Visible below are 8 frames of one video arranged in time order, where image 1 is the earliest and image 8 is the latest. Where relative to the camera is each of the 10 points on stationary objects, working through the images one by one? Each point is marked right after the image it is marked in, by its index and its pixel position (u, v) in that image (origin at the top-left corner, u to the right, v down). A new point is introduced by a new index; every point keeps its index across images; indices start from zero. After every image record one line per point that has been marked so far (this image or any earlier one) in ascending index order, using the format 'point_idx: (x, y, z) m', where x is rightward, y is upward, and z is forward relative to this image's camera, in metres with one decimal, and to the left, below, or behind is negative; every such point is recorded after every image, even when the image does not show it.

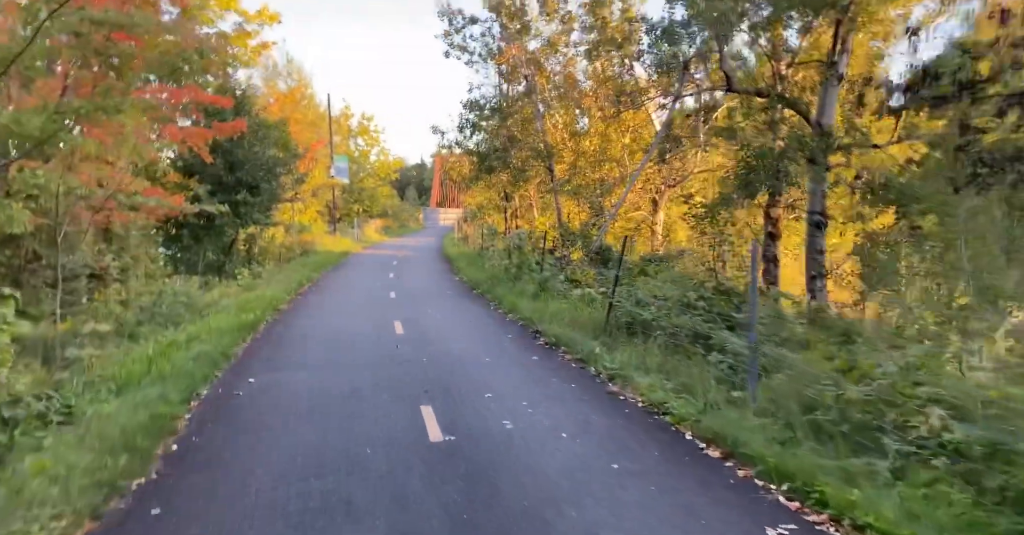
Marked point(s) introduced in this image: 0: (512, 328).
0: (0.0, -0.8, +7.4) m
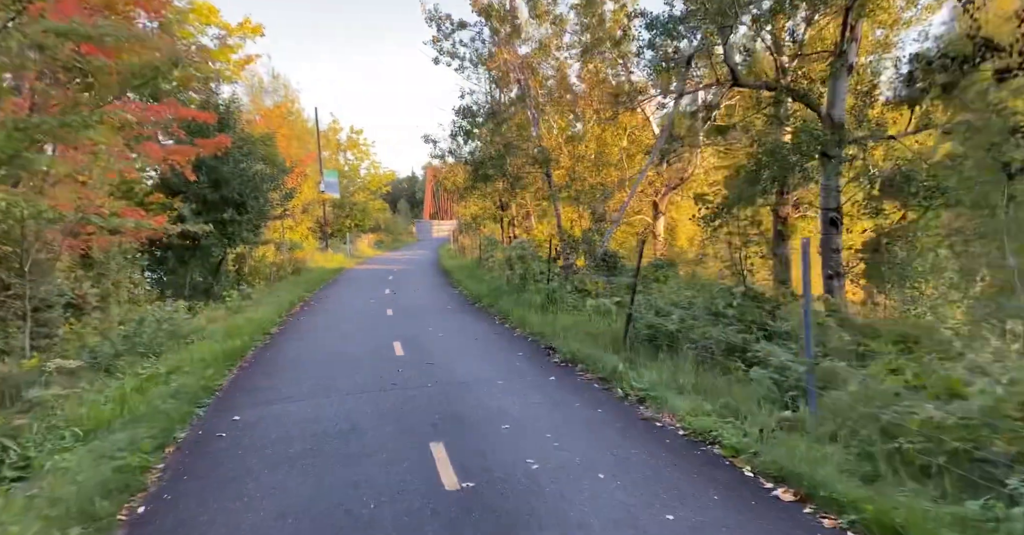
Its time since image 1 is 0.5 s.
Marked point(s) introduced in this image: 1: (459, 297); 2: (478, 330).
0: (+0.1, -1.0, +6.9) m
1: (-1.2, -0.6, +12.7) m
2: (-0.5, -0.9, +8.2) m
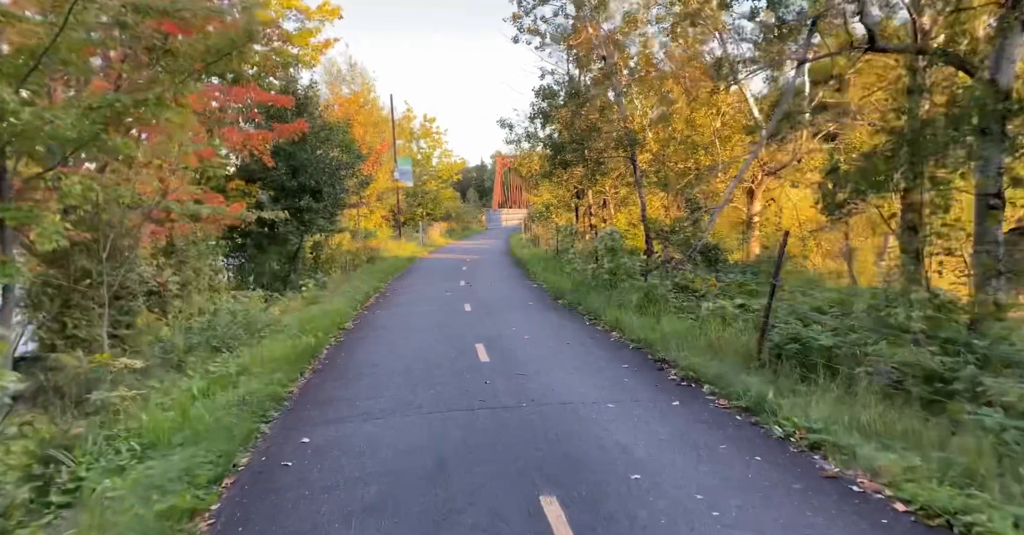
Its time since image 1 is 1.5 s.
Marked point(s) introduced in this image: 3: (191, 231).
0: (+1.2, -0.9, +5.9) m
1: (+0.5, -0.5, +11.8) m
2: (+0.7, -0.8, +7.3) m
3: (-6.4, +0.7, +11.4) m
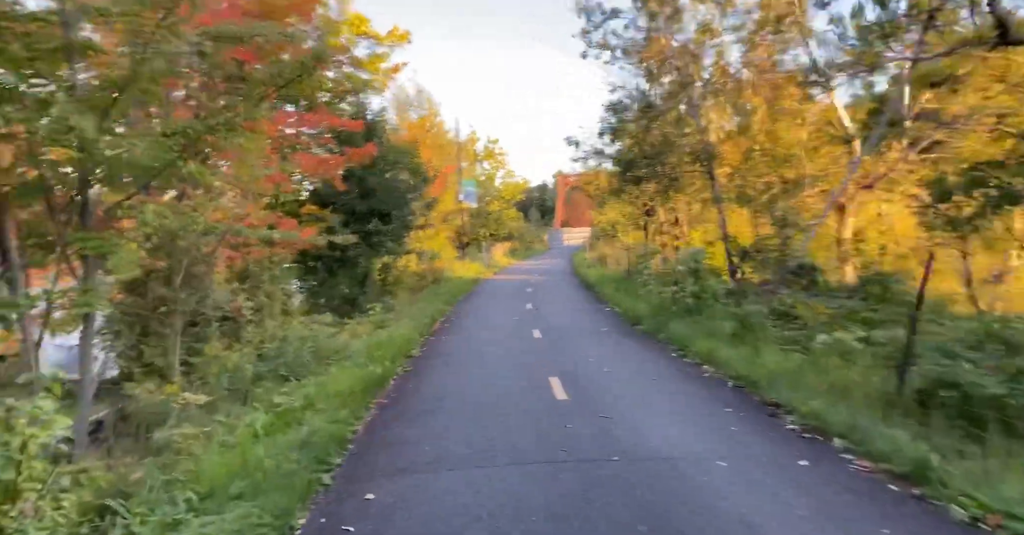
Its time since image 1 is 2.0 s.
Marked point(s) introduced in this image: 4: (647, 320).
0: (+1.9, -1.2, +5.2) m
1: (+1.9, -0.9, +11.1) m
2: (+1.6, -1.1, +6.6) m
3: (-5.0, +0.2, +11.6) m
4: (+2.3, -0.9, +9.6) m
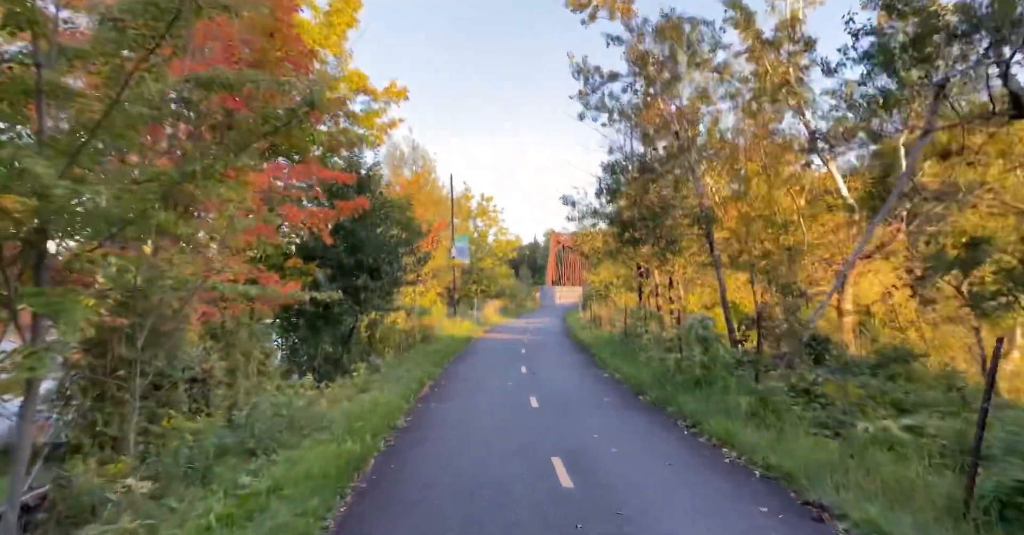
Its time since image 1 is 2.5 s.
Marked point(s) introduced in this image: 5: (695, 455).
0: (+1.9, -1.7, +4.5) m
1: (+1.8, -2.1, +10.5) m
2: (+1.6, -1.9, +5.9) m
3: (-5.1, -0.8, +10.9) m
4: (+2.2, -1.9, +9.0) m
5: (+1.8, -1.8, +5.6) m
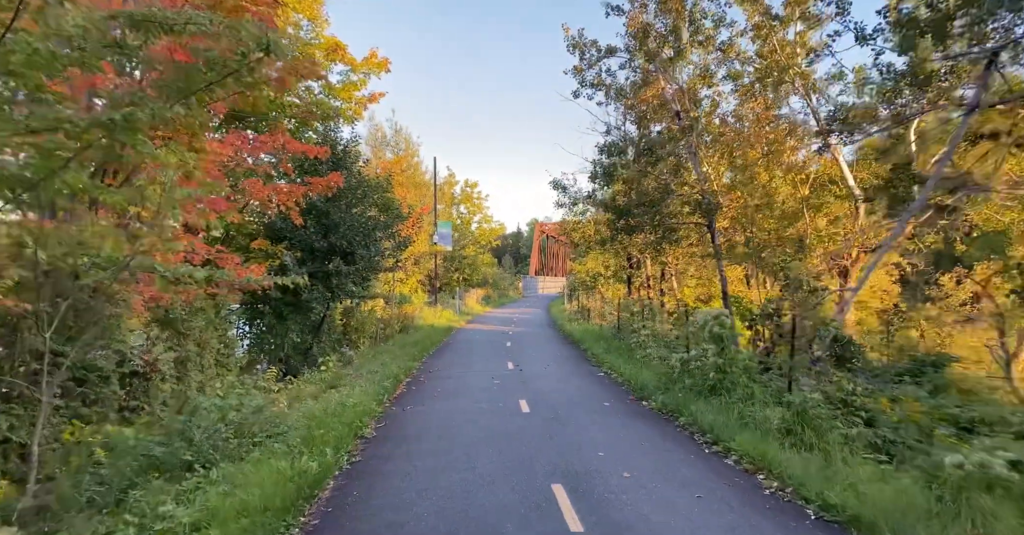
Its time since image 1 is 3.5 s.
0: (+1.9, -1.7, +3.5) m
1: (+1.6, -1.9, +9.5) m
2: (+1.5, -1.7, +5.0) m
3: (-5.3, -0.5, +9.7) m
4: (+2.0, -1.8, +8.0) m
5: (+1.7, -1.7, +4.6) m
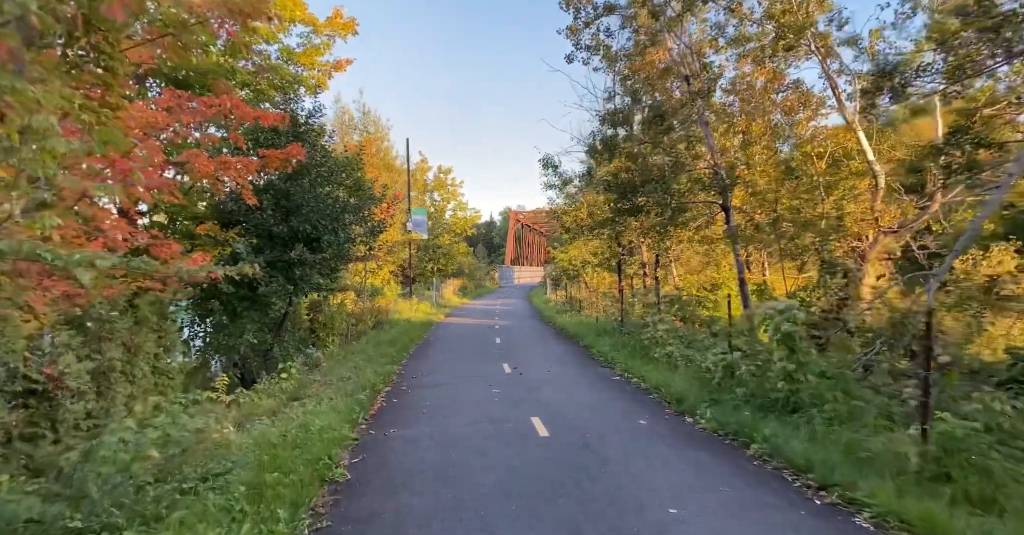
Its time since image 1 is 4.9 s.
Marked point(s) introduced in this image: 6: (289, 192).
0: (+2.2, -1.5, +2.0) m
1: (+1.6, -1.7, +8.0) m
2: (+1.7, -1.6, +3.4) m
3: (-5.3, -0.3, +7.8) m
4: (+2.1, -1.6, +6.5) m
5: (+2.0, -1.6, +3.1) m
6: (-4.6, +1.5, +11.8) m
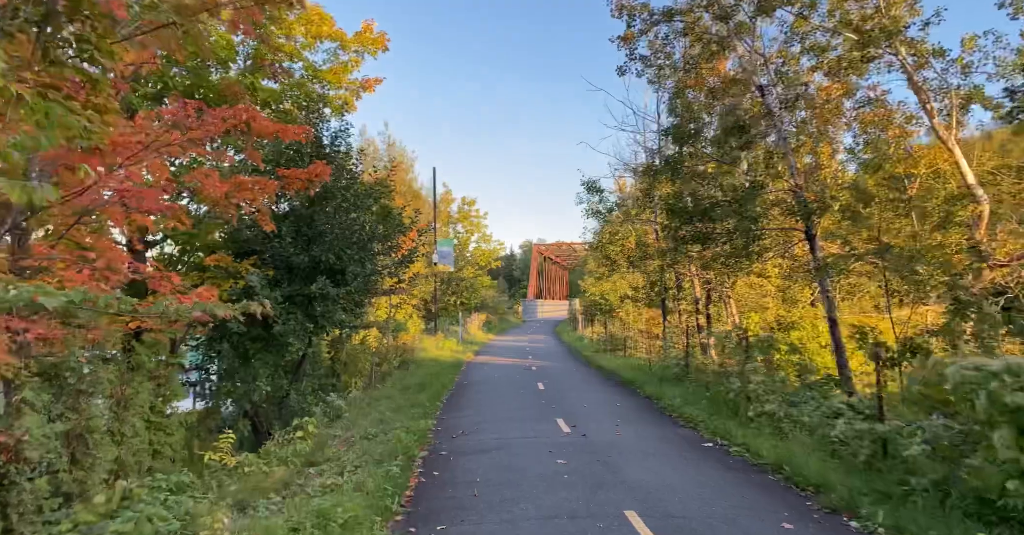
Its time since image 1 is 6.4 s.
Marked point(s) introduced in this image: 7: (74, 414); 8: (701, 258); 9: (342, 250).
0: (+2.7, -1.6, +0.3) m
1: (+2.4, -2.1, +6.3) m
2: (+2.4, -1.8, +1.7) m
3: (-4.5, -0.7, +6.4) m
4: (+2.8, -1.9, +4.8) m
5: (+2.6, -1.7, +1.4) m
6: (-3.7, +0.9, +10.5) m
7: (-4.8, -1.6, +6.3) m
8: (+4.2, +0.2, +12.6) m
9: (-3.2, +0.3, +10.7) m
